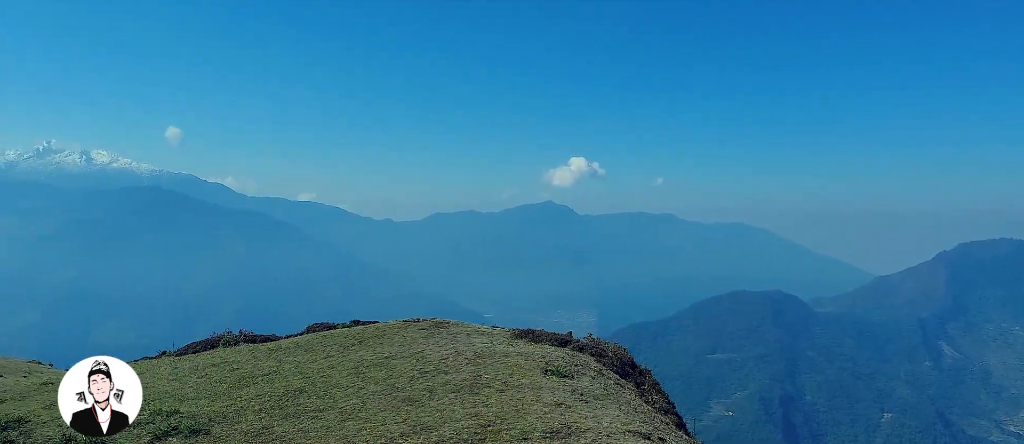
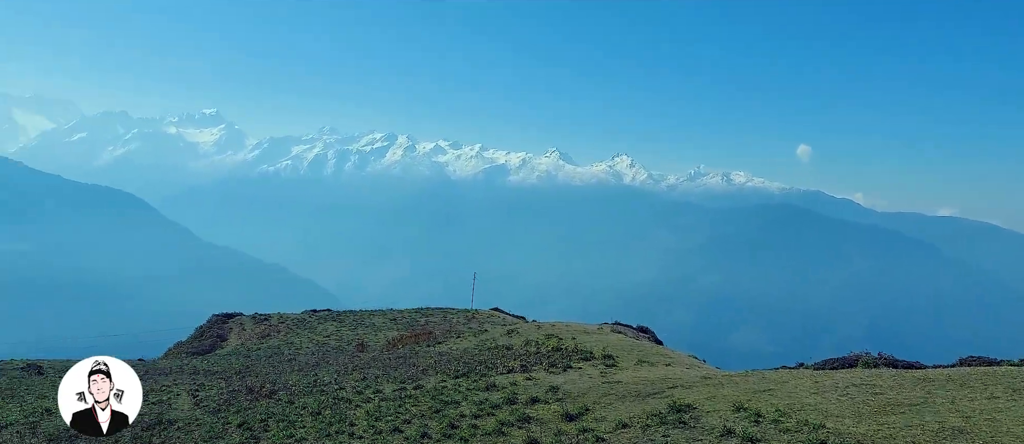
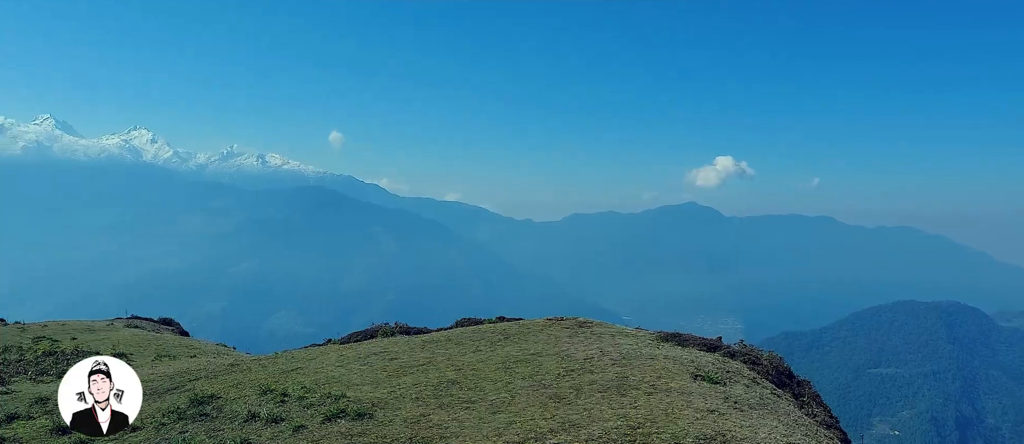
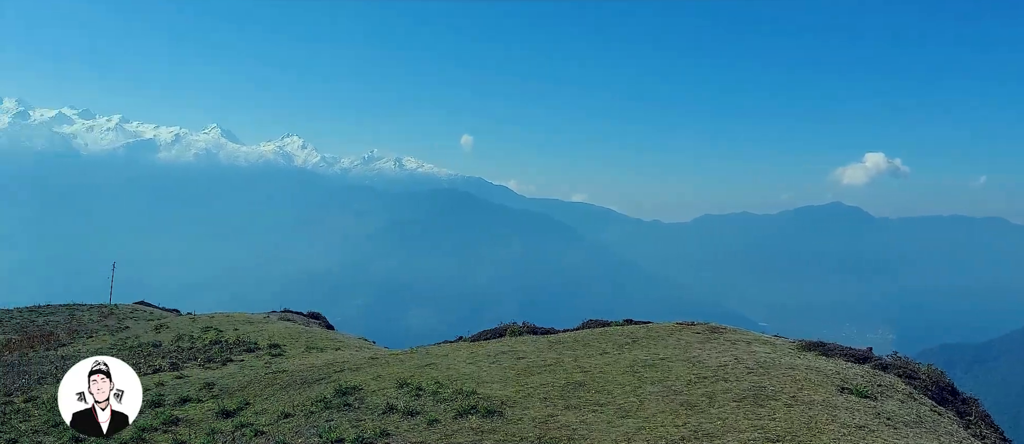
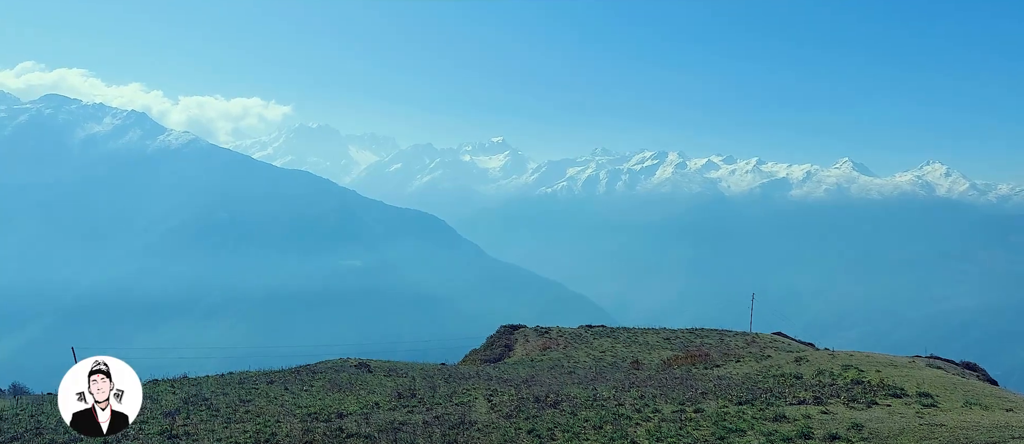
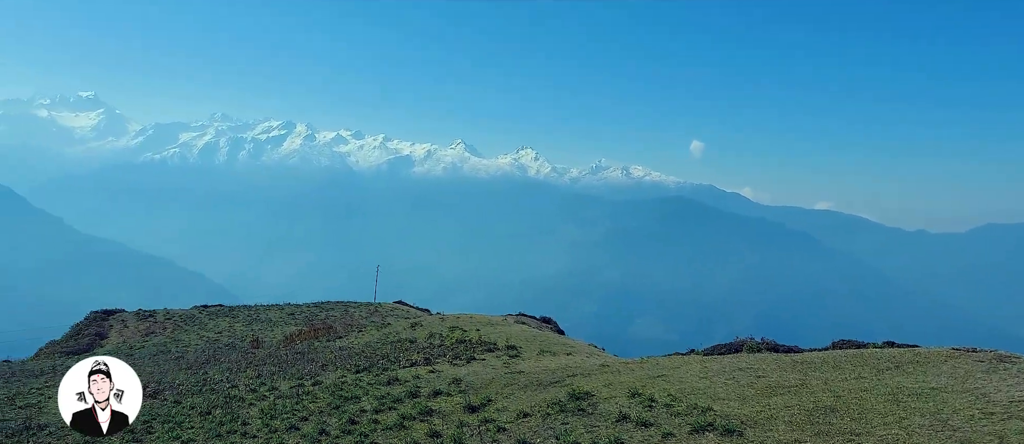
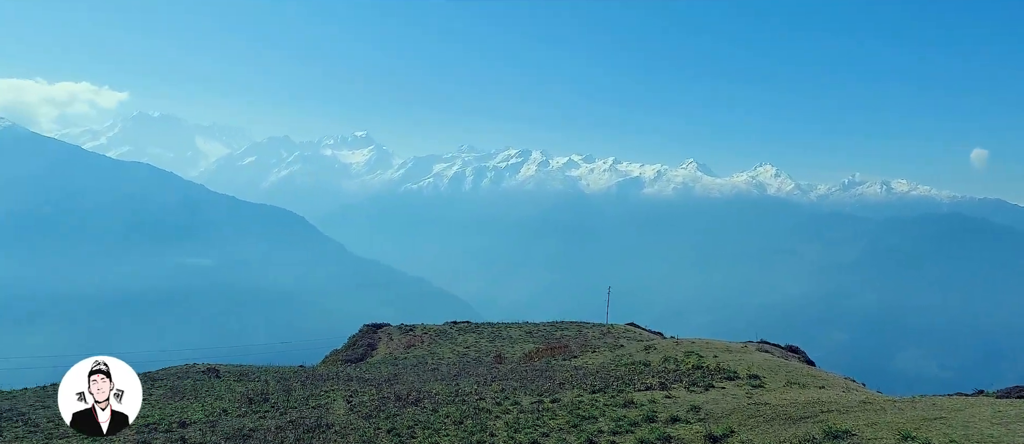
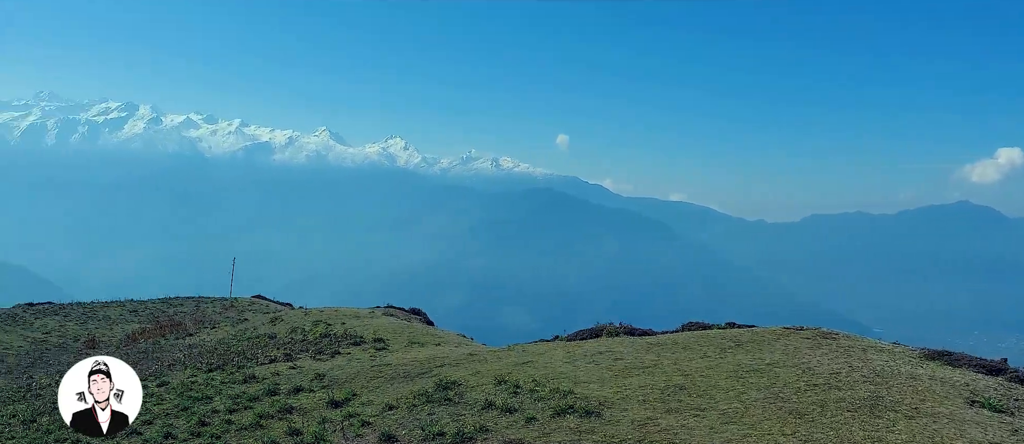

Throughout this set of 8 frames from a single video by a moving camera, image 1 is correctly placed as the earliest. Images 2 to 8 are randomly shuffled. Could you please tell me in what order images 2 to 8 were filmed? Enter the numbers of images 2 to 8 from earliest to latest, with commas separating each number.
3, 4, 8, 6, 2, 7, 5
